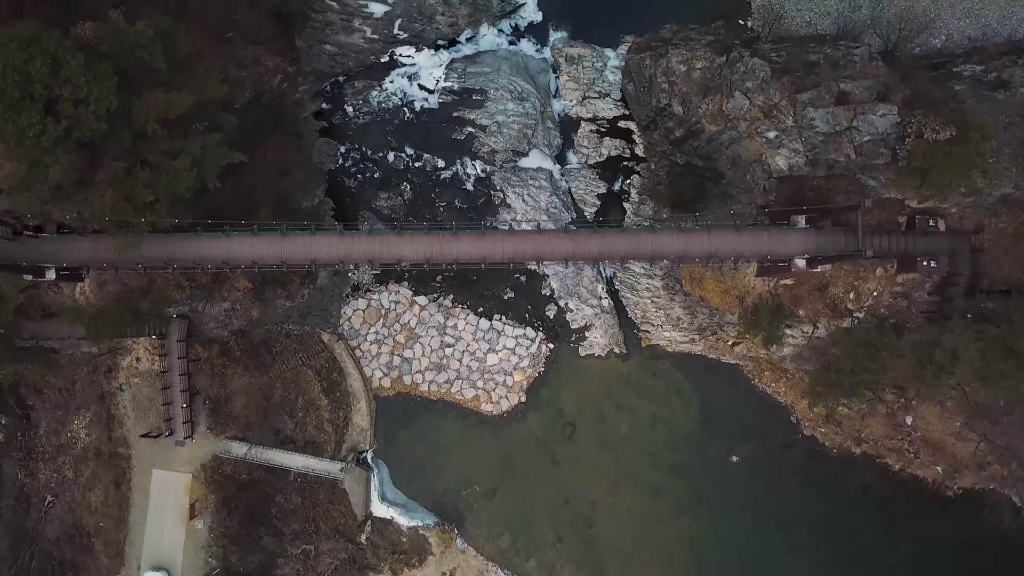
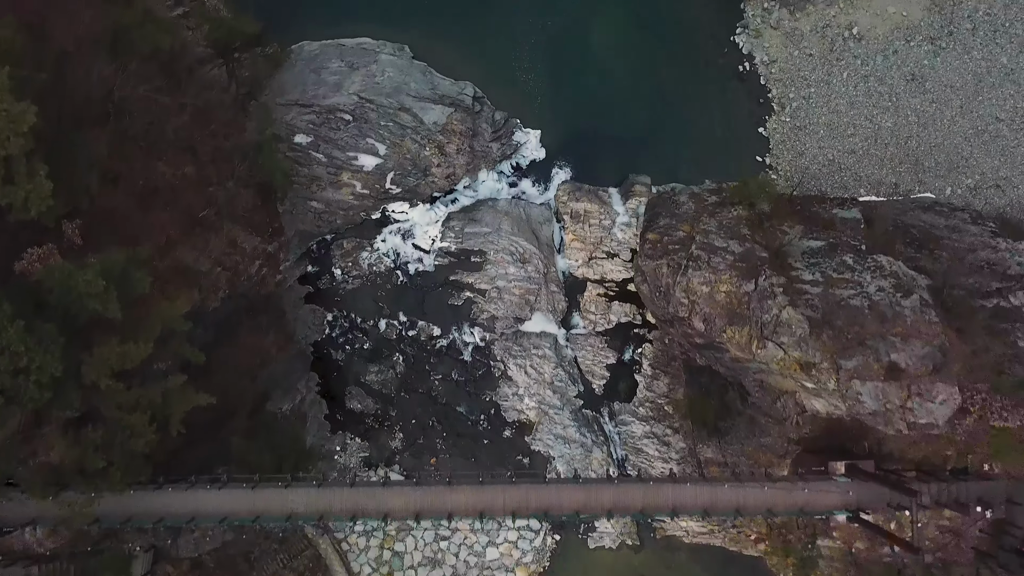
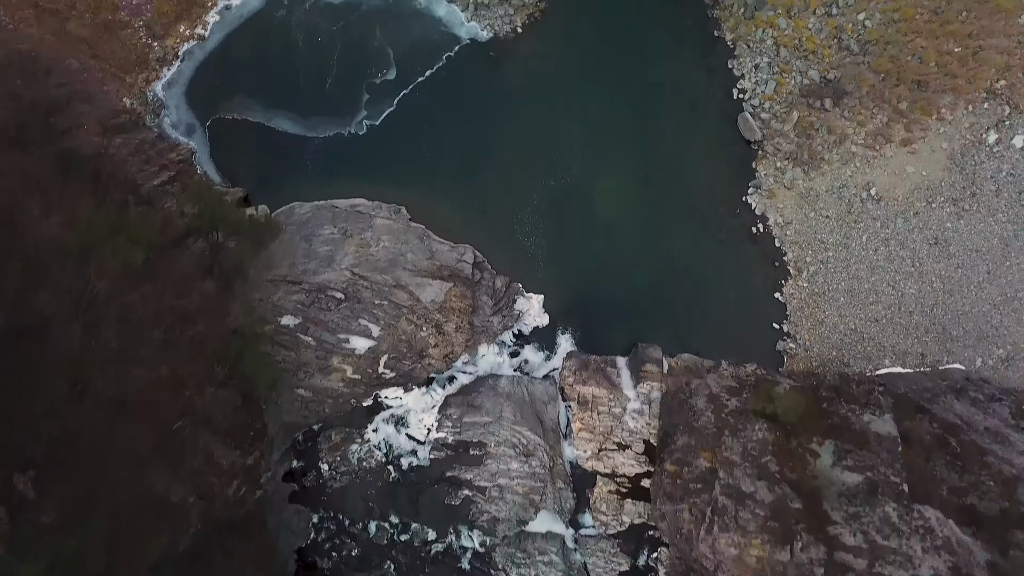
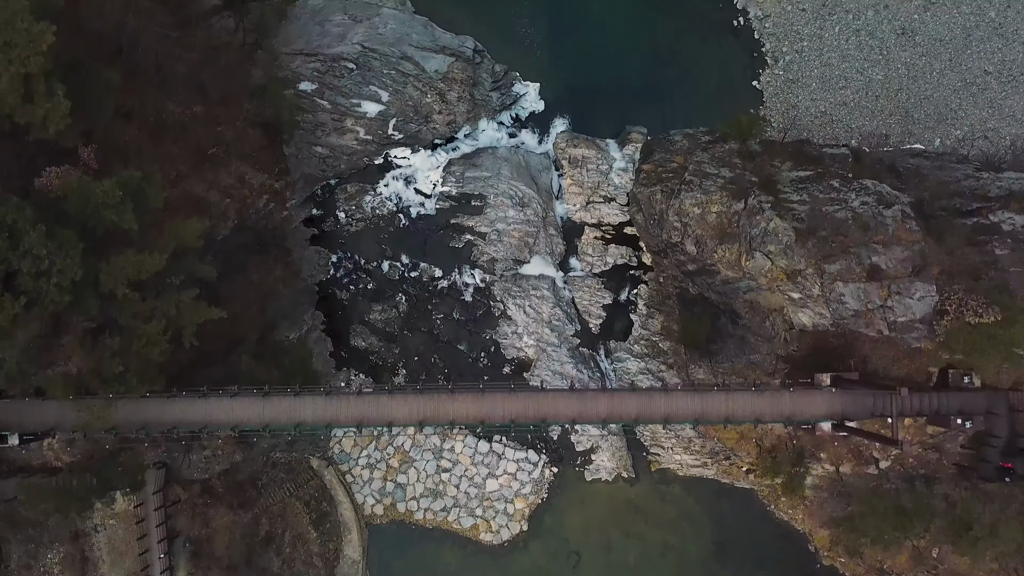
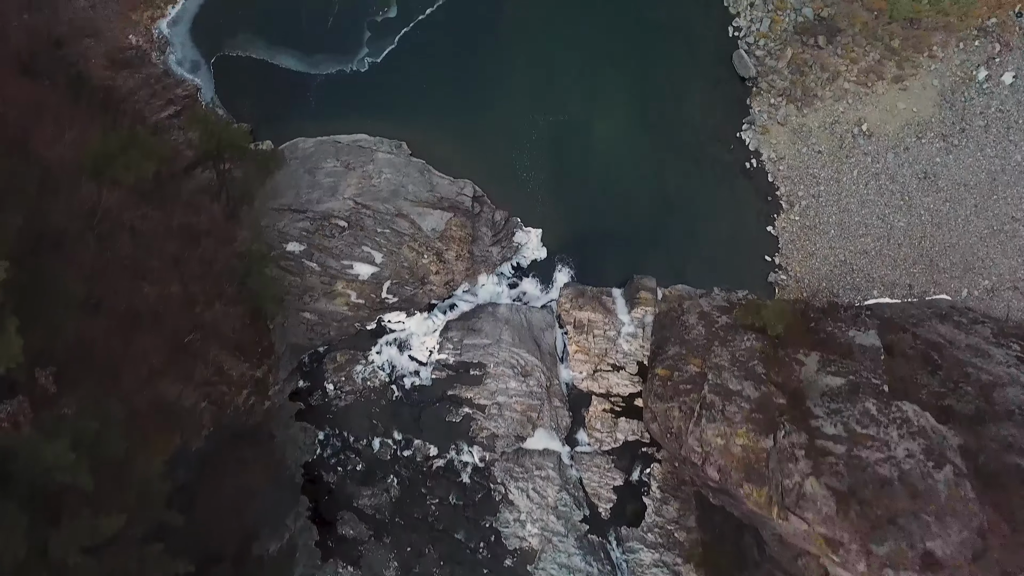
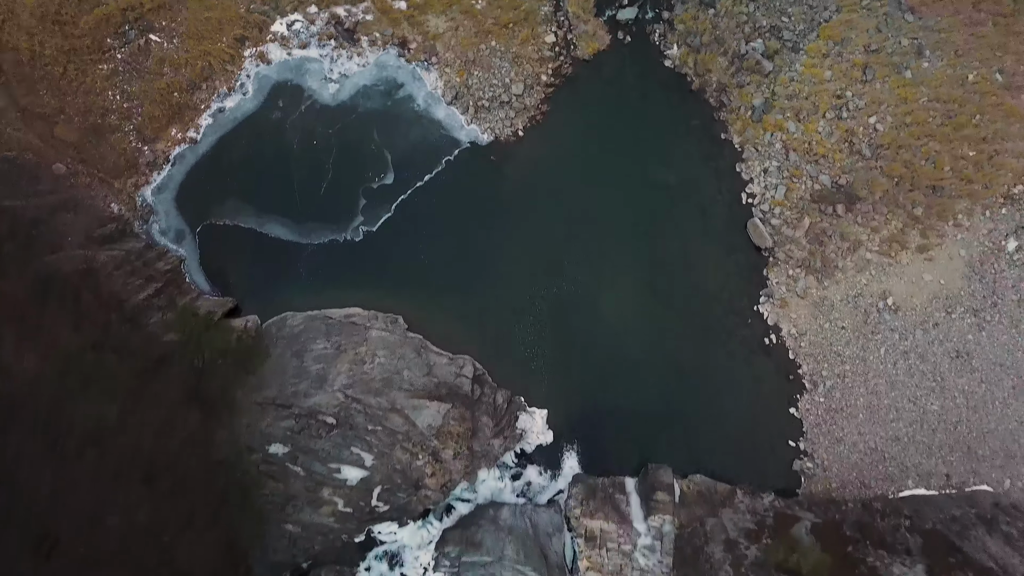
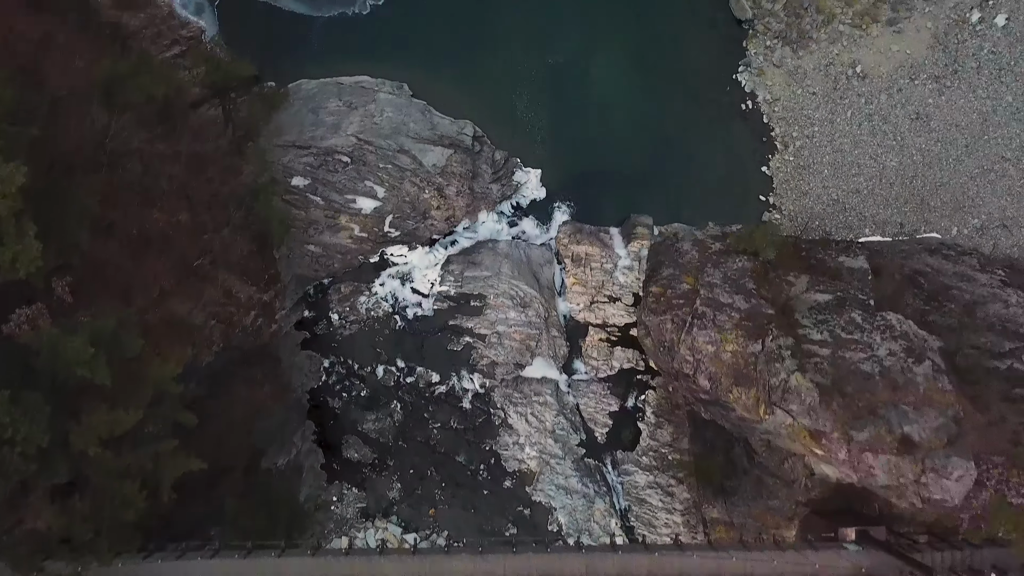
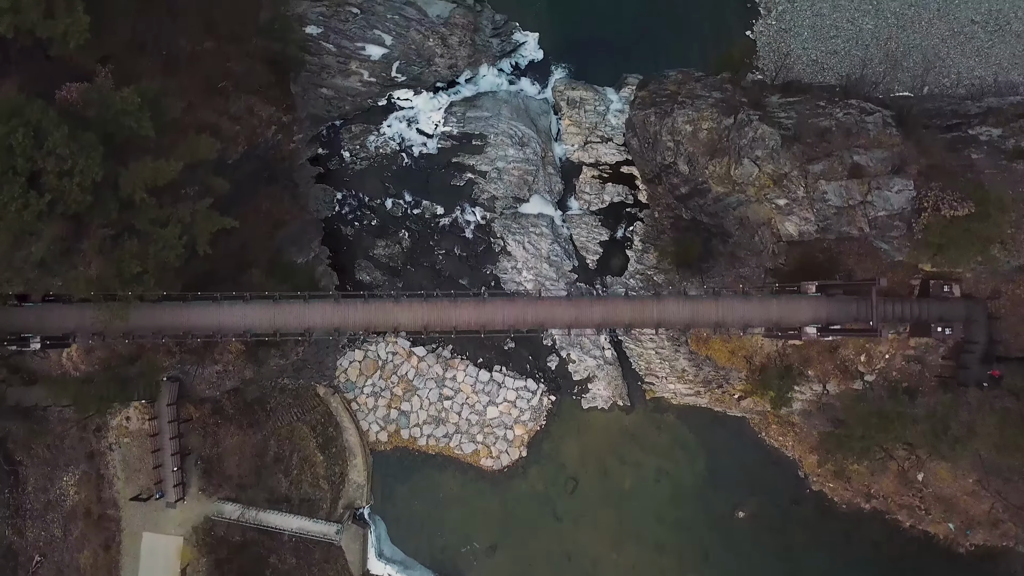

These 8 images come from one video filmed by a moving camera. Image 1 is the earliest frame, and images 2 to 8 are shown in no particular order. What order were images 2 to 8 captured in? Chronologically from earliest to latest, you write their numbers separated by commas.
8, 4, 2, 7, 5, 3, 6
